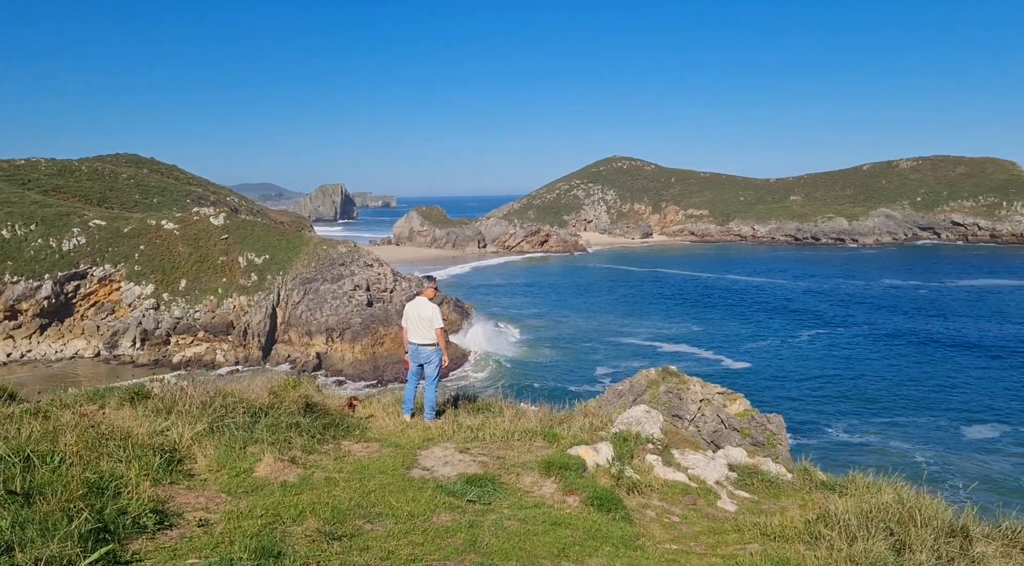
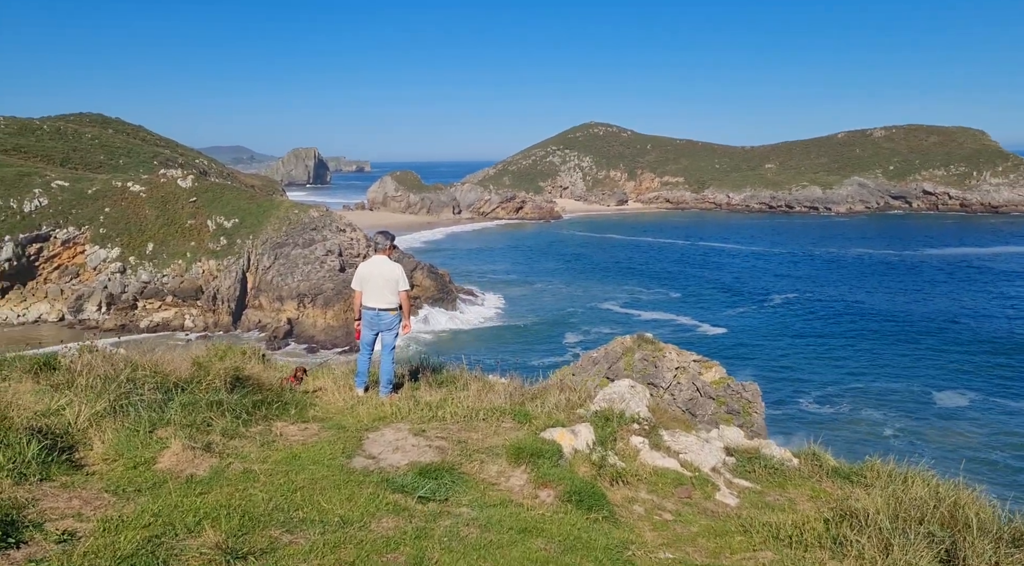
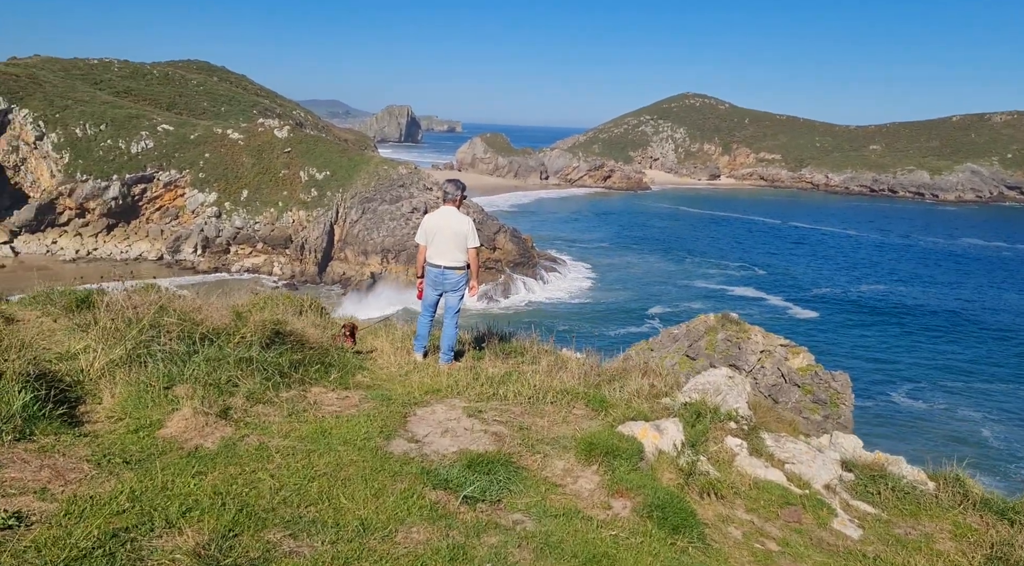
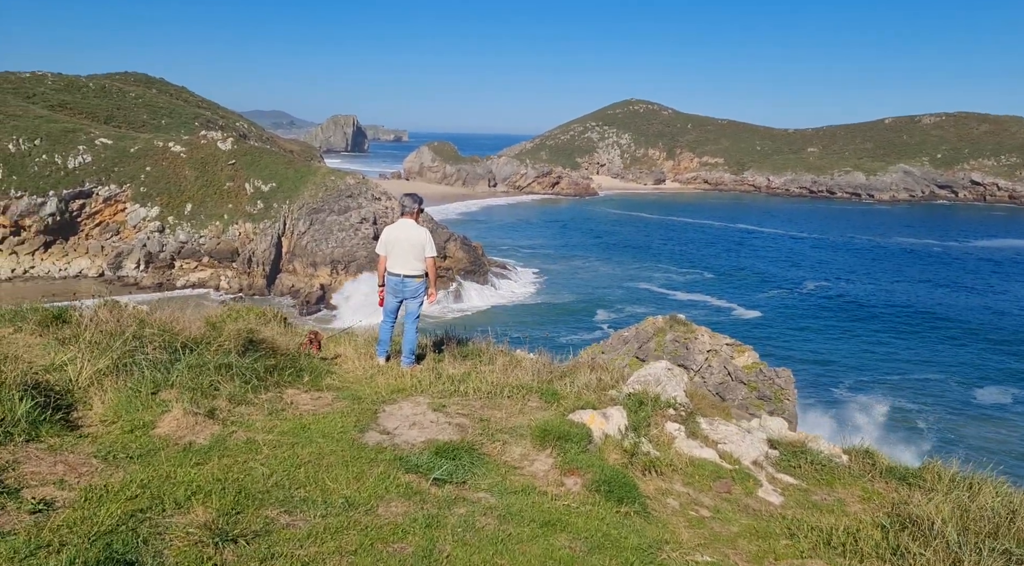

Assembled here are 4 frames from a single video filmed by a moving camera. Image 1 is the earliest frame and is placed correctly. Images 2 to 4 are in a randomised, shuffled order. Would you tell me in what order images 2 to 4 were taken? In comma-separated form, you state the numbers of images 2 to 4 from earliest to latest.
2, 4, 3
